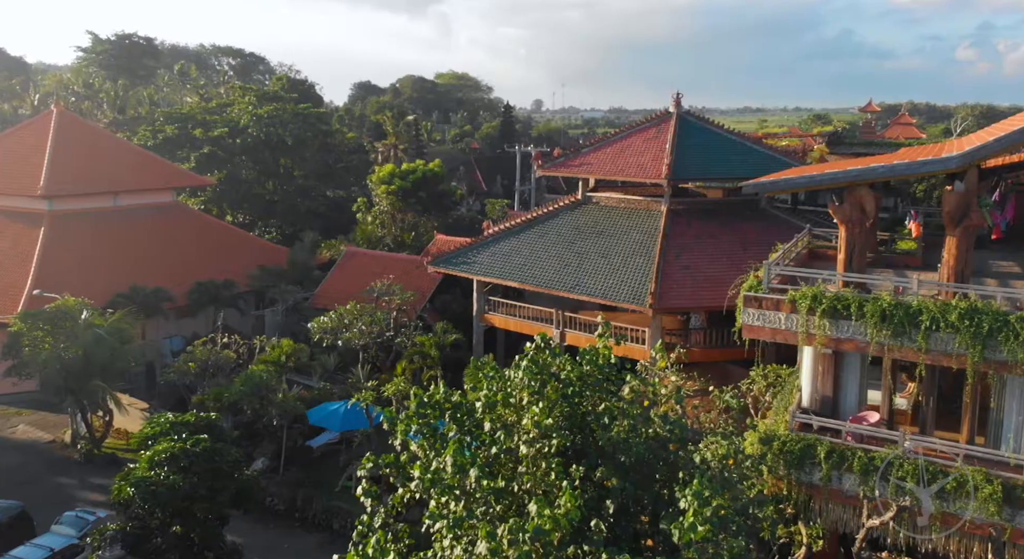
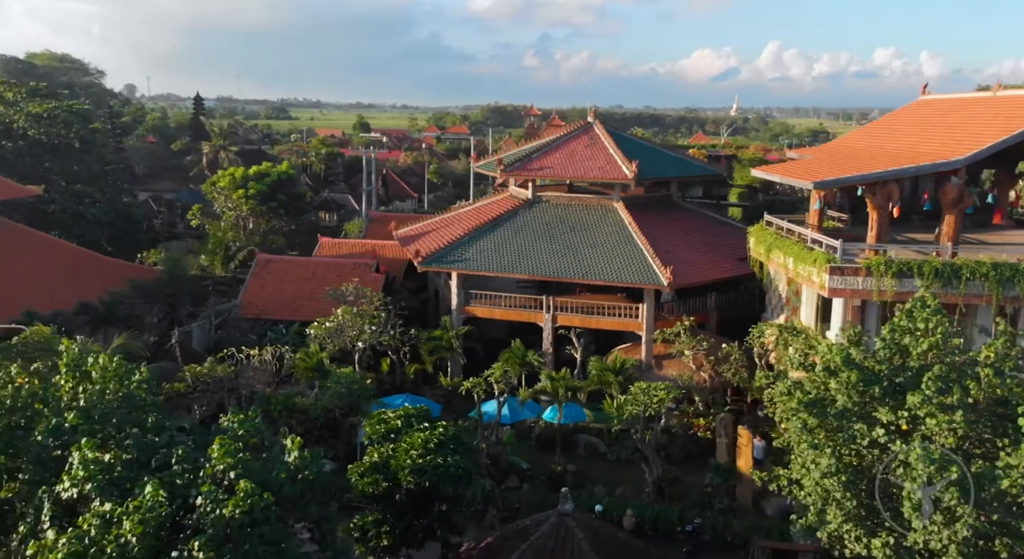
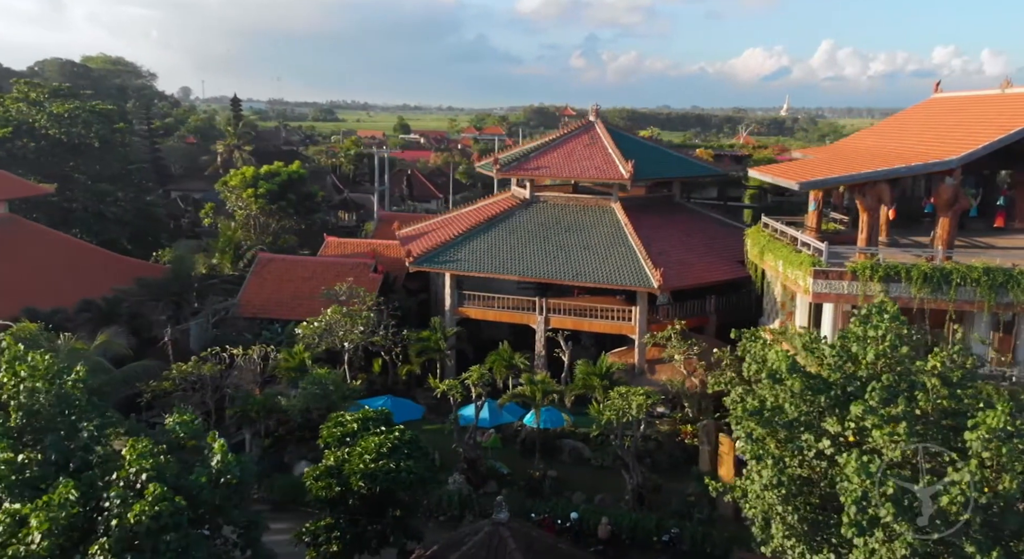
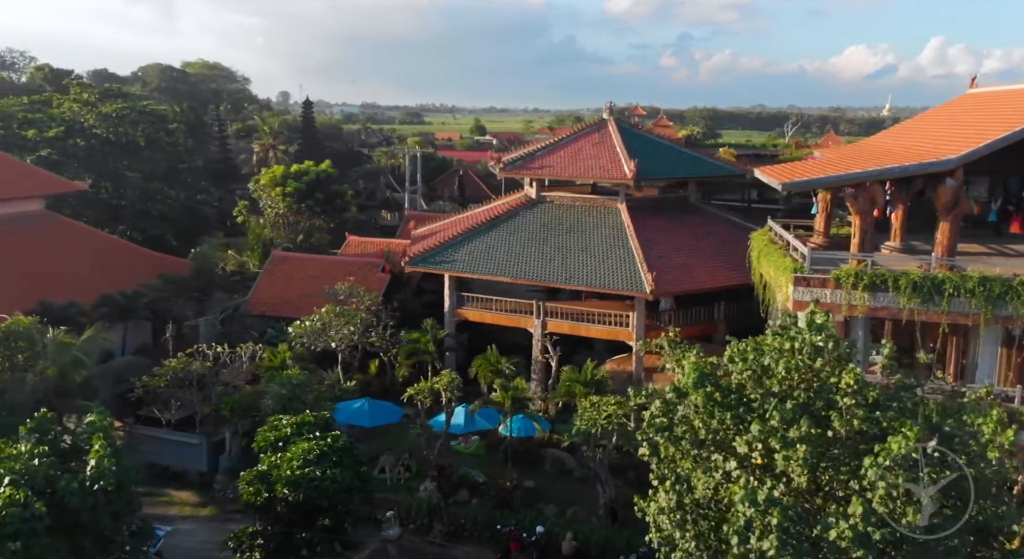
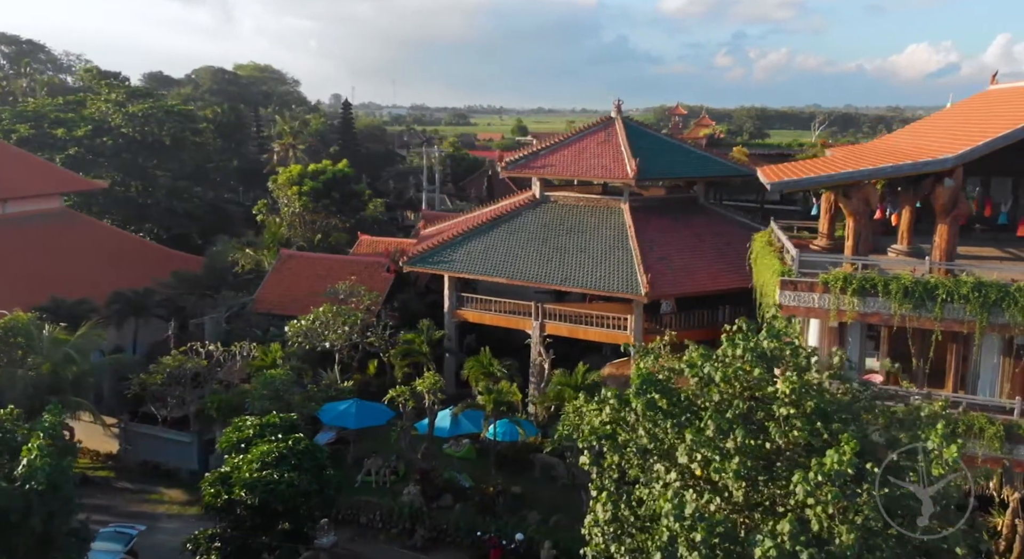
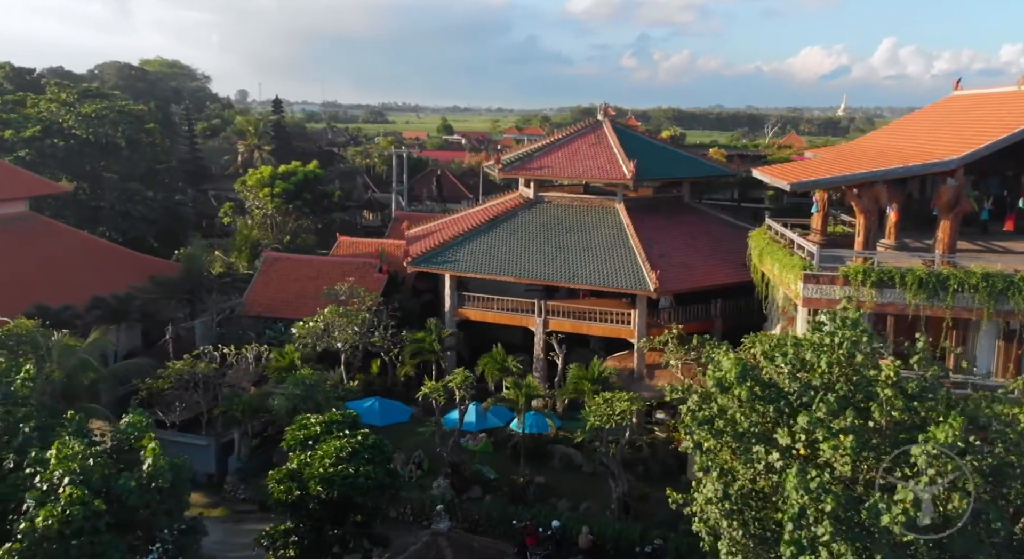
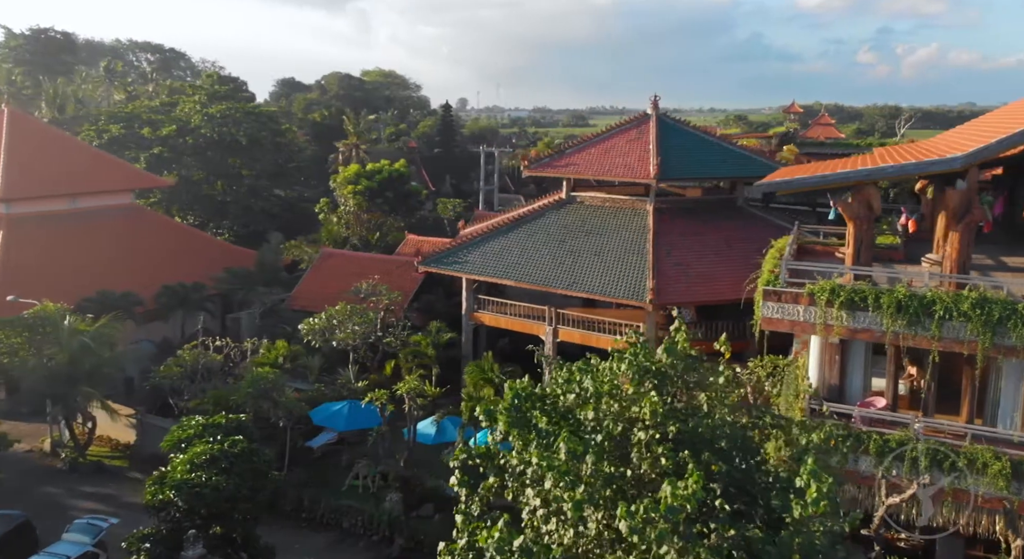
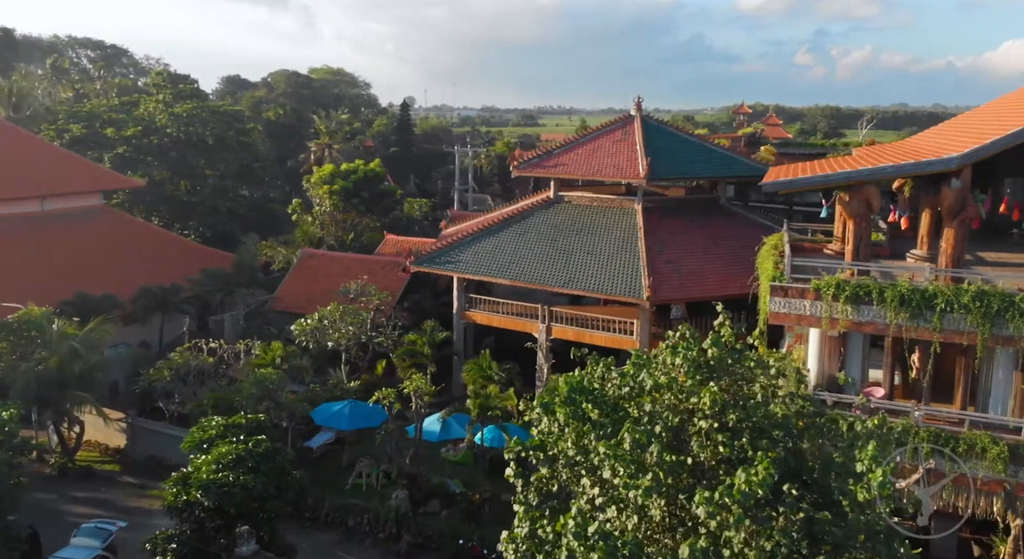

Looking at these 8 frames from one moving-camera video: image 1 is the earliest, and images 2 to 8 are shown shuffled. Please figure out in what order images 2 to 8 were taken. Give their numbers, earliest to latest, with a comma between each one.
7, 8, 5, 4, 6, 3, 2
